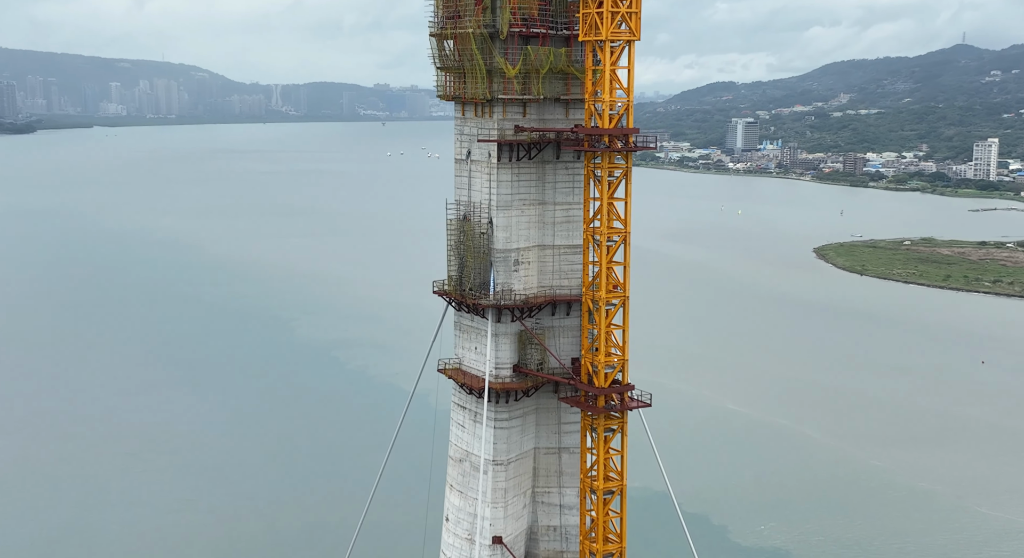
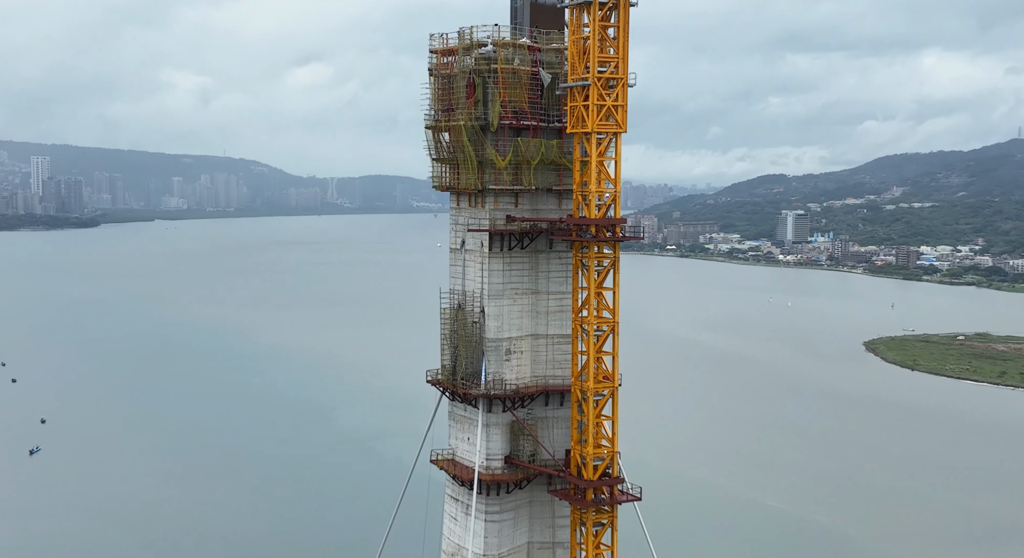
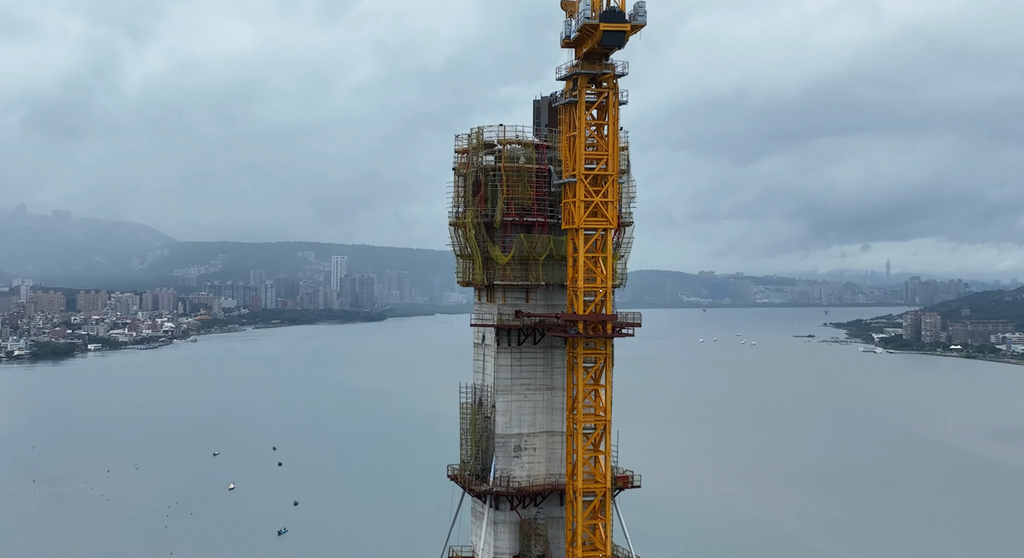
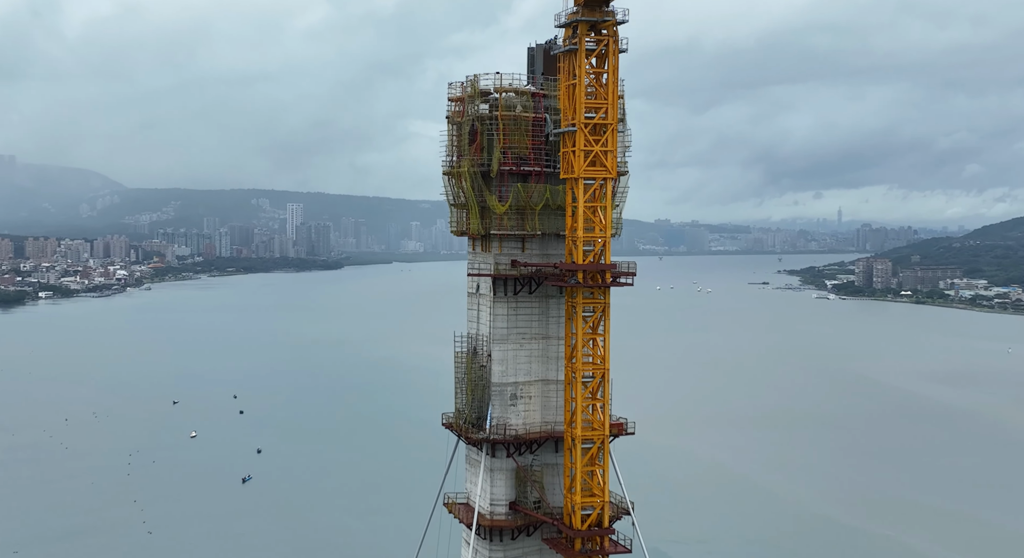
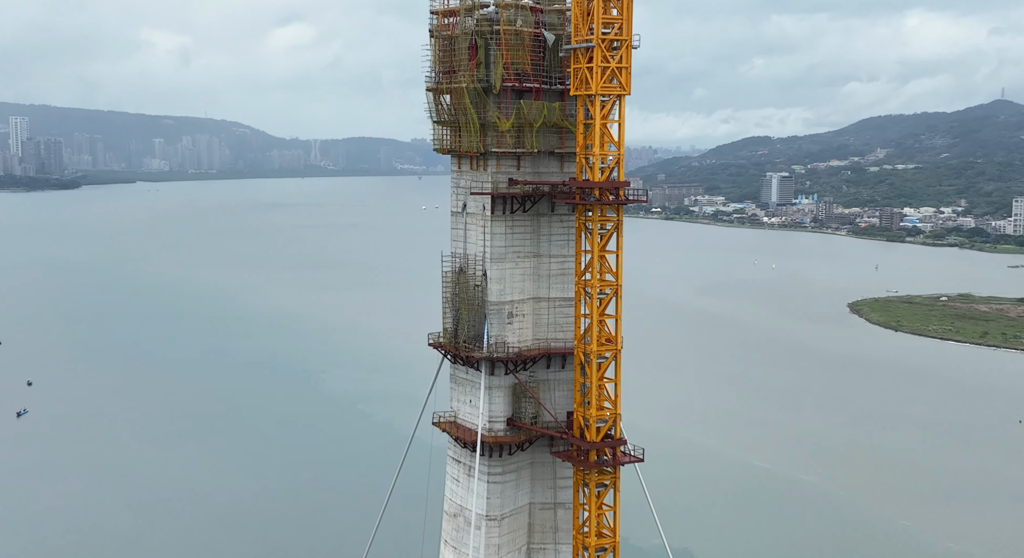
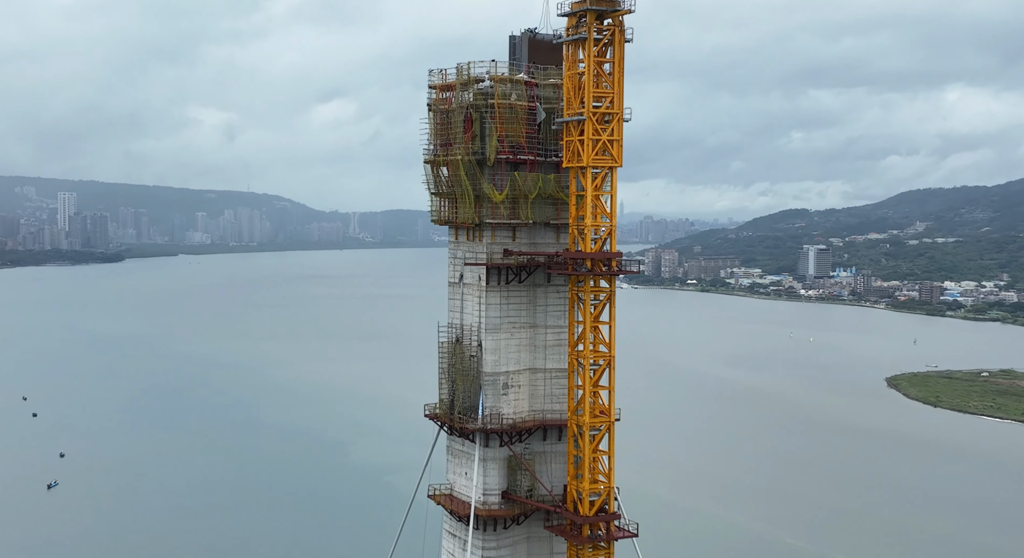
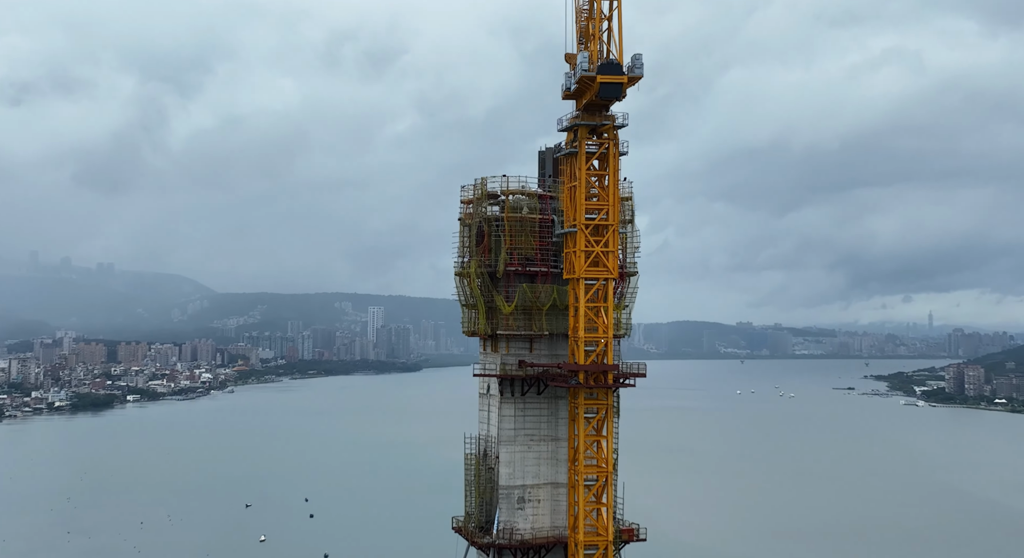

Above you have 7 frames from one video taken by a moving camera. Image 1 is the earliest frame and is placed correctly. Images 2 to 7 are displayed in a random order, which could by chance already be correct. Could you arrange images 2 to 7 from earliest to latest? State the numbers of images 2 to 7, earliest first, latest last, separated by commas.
5, 2, 6, 4, 3, 7
